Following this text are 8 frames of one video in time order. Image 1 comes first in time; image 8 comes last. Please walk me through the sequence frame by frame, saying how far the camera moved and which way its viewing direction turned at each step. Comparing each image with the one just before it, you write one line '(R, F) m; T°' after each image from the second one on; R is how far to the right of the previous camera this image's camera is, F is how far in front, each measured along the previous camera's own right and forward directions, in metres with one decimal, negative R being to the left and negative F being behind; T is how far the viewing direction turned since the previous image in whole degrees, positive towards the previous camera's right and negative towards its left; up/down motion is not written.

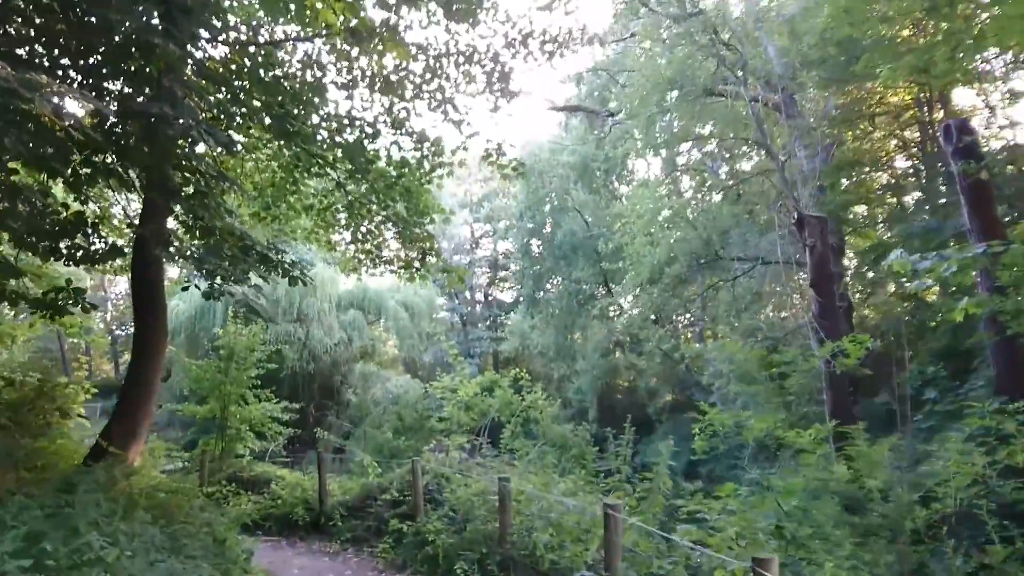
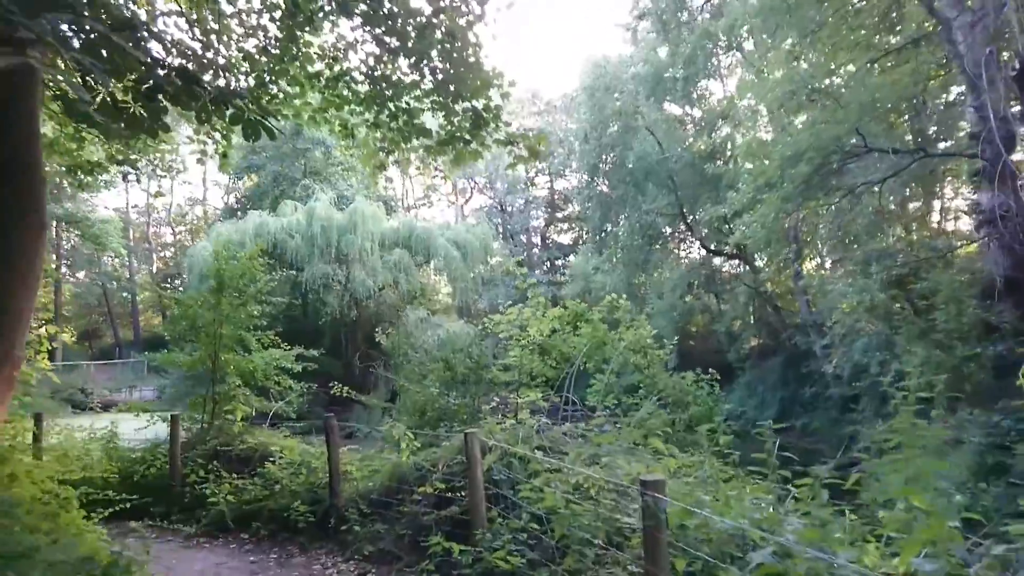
(-0.3, +2.6) m; -4°
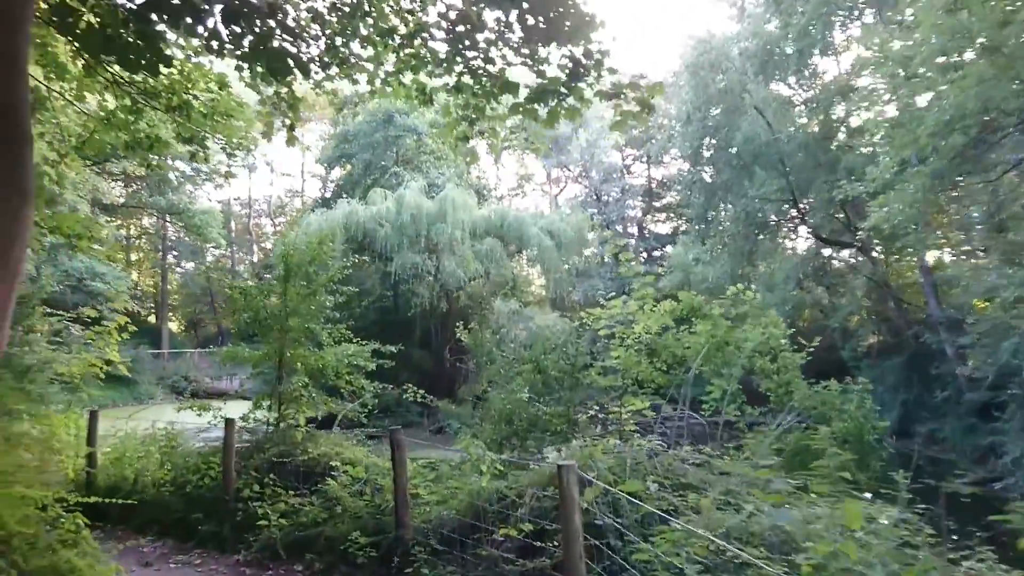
(-0.1, +0.9) m; -6°
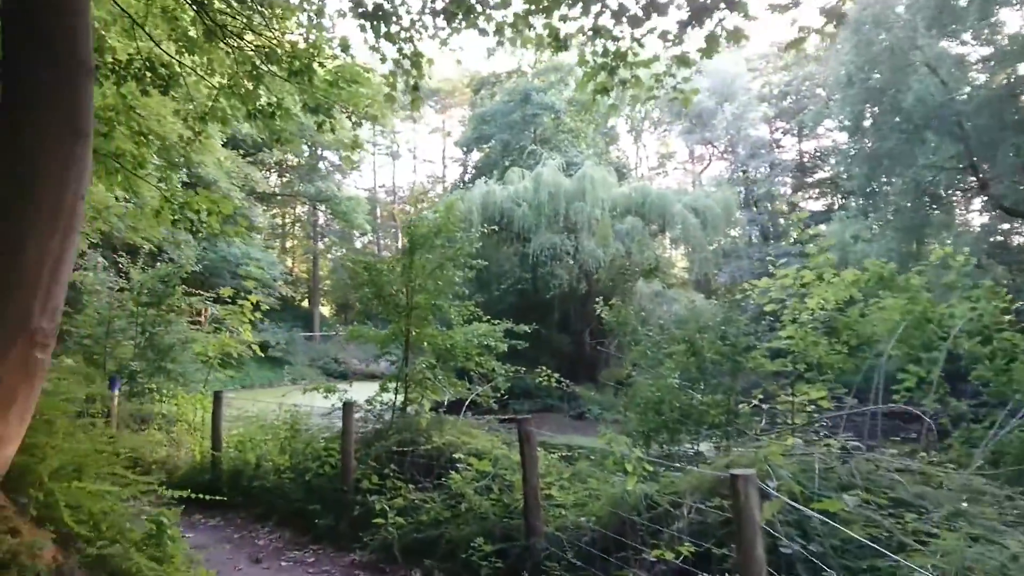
(0.0, +0.7) m; -10°
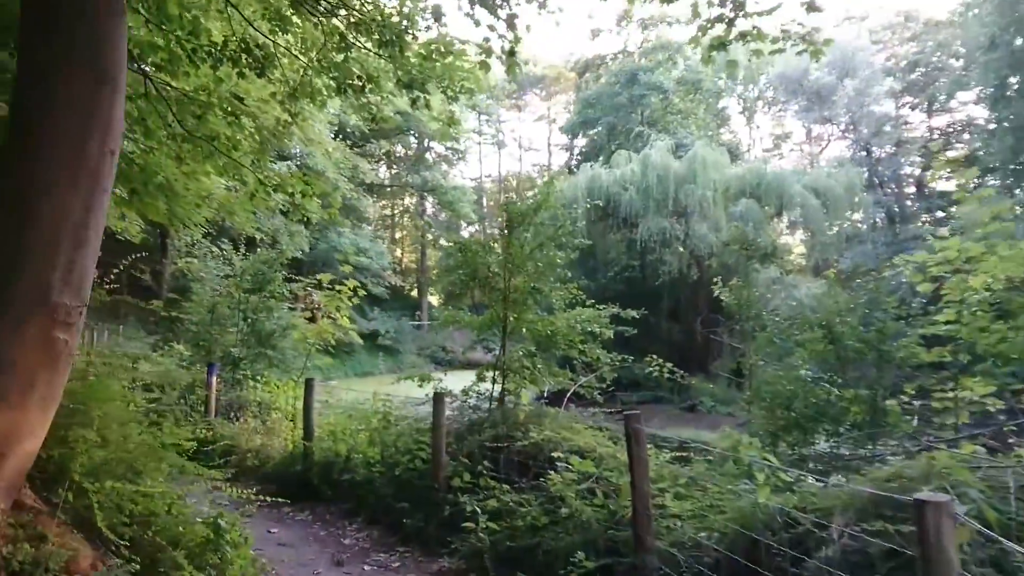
(0.0, +0.5) m; -7°
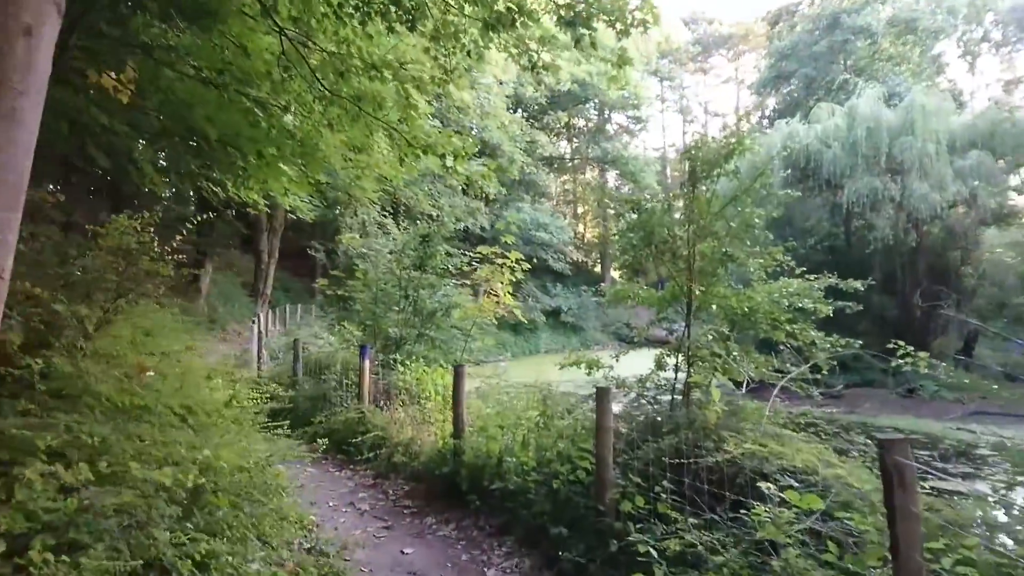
(0.0, +1.0) m; -13°
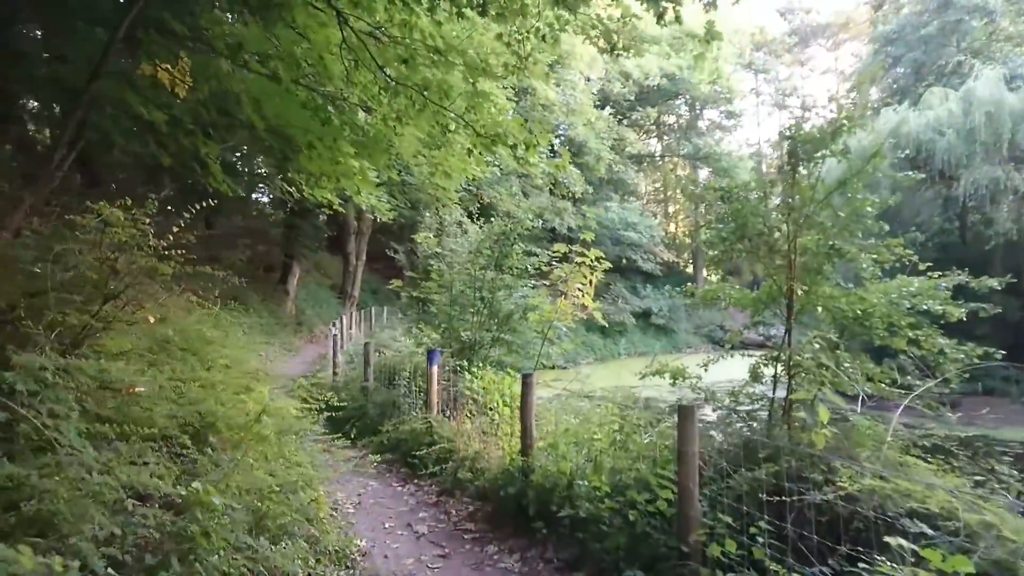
(+0.1, +0.5) m; -6°
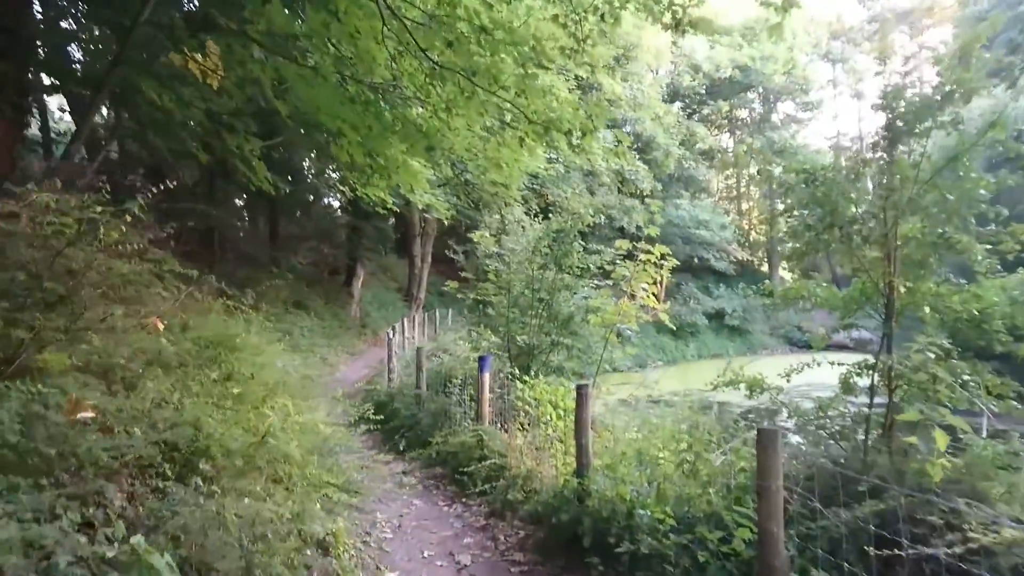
(+0.1, +0.5) m; -5°
